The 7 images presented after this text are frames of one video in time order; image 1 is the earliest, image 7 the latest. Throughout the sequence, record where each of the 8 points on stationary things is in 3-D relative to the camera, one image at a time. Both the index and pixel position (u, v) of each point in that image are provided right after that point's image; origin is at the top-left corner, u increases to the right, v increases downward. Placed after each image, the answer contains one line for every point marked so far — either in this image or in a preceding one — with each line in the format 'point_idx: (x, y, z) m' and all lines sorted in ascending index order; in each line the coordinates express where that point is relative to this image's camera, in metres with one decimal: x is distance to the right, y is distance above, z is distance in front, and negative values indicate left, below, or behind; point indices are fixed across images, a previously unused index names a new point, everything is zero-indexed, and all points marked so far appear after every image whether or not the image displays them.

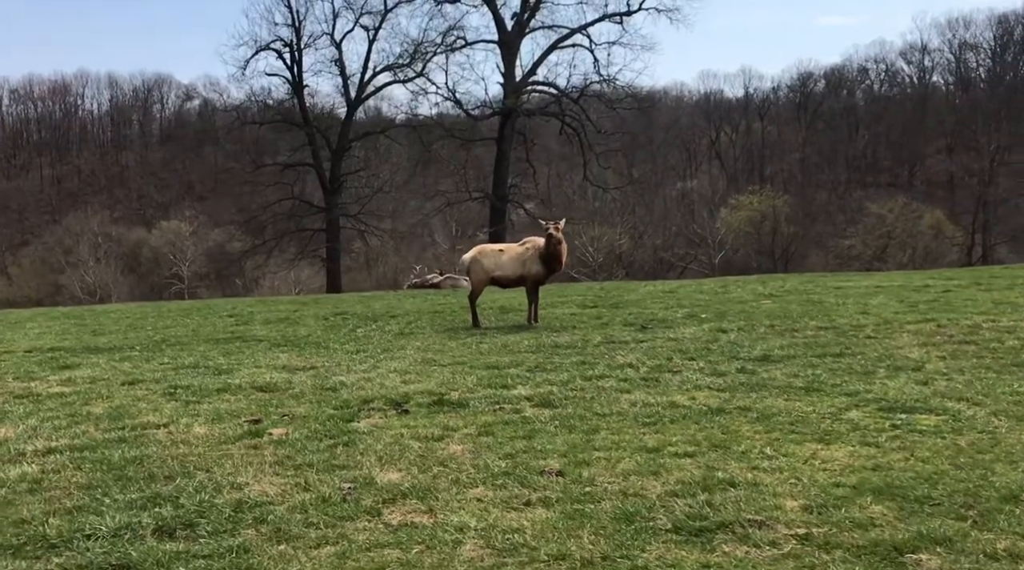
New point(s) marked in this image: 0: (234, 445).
0: (-2.1, -1.2, +9.4) m
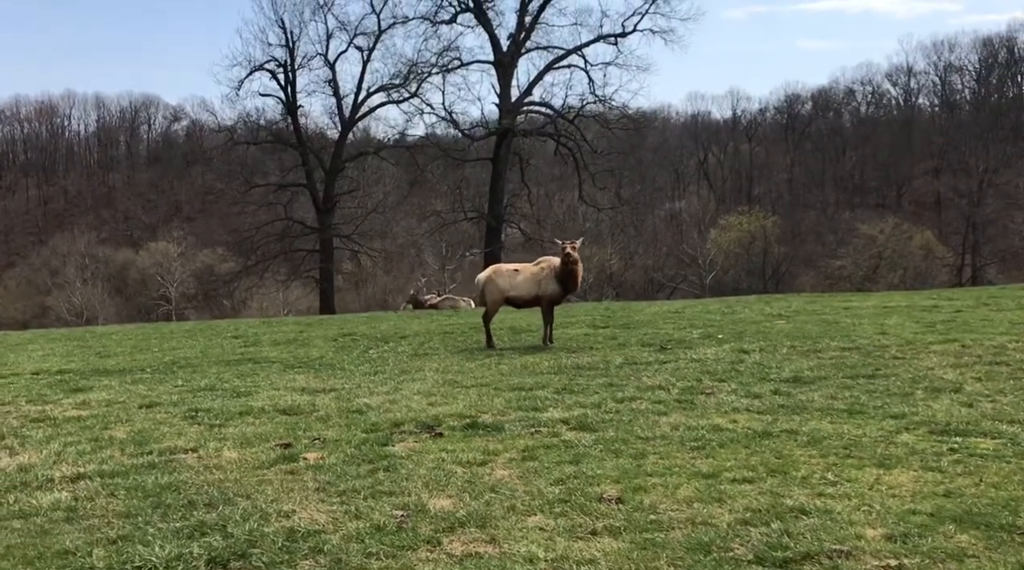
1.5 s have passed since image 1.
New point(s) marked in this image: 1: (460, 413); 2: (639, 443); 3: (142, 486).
0: (-1.8, -1.4, +9.1) m
1: (-0.5, -1.2, +11.6) m
2: (+1.0, -1.2, +9.4) m
3: (-2.6, -1.4, +8.6) m
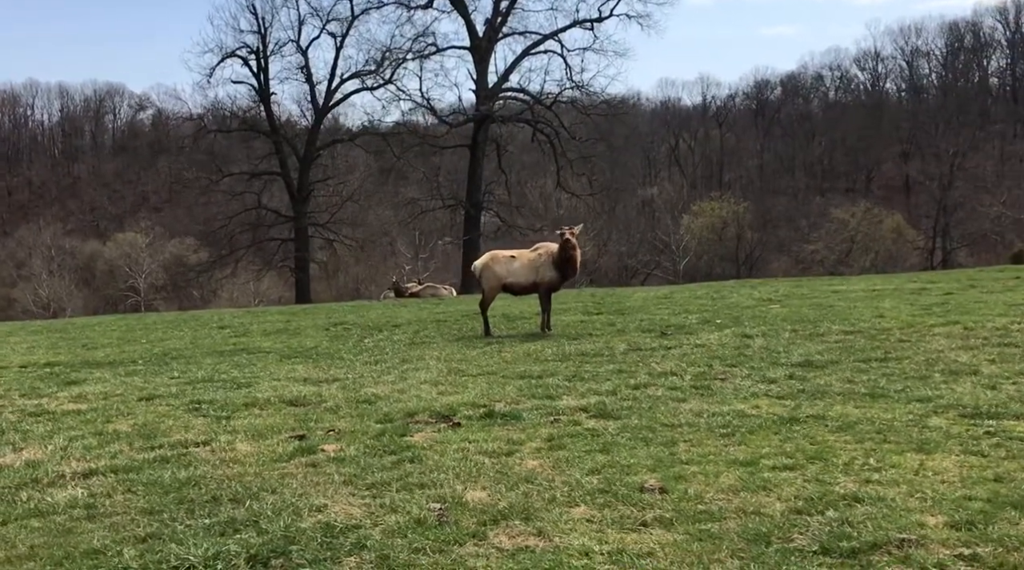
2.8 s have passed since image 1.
0: (-1.6, -1.3, +8.8) m
1: (-0.4, -1.1, +11.4) m
2: (+1.2, -1.1, +9.2) m
3: (-2.4, -1.3, +8.3) m
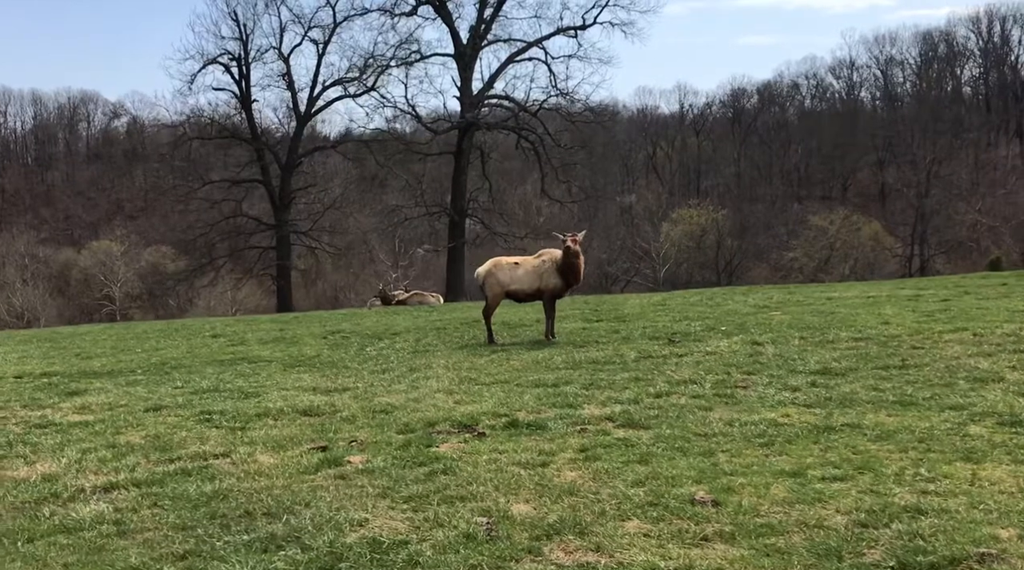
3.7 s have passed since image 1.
0: (-1.4, -1.3, +8.6) m
1: (-0.2, -1.1, +11.1) m
2: (+1.4, -1.1, +9.0) m
3: (-2.1, -1.4, +8.1) m
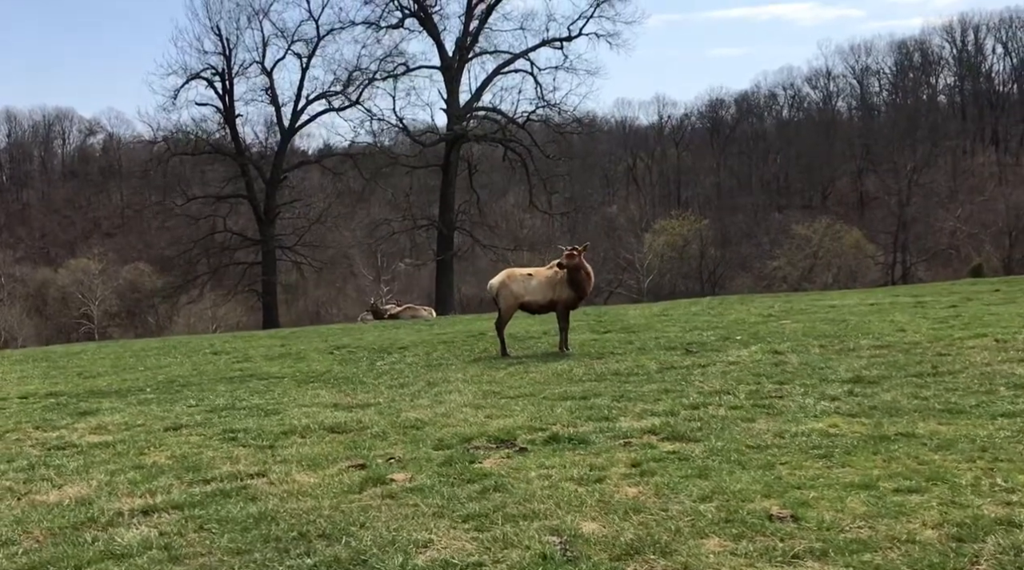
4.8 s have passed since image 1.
0: (-1.0, -1.4, +8.3) m
1: (+0.1, -1.2, +10.8) m
2: (+1.7, -1.2, +8.8) m
3: (-1.8, -1.5, +7.7) m
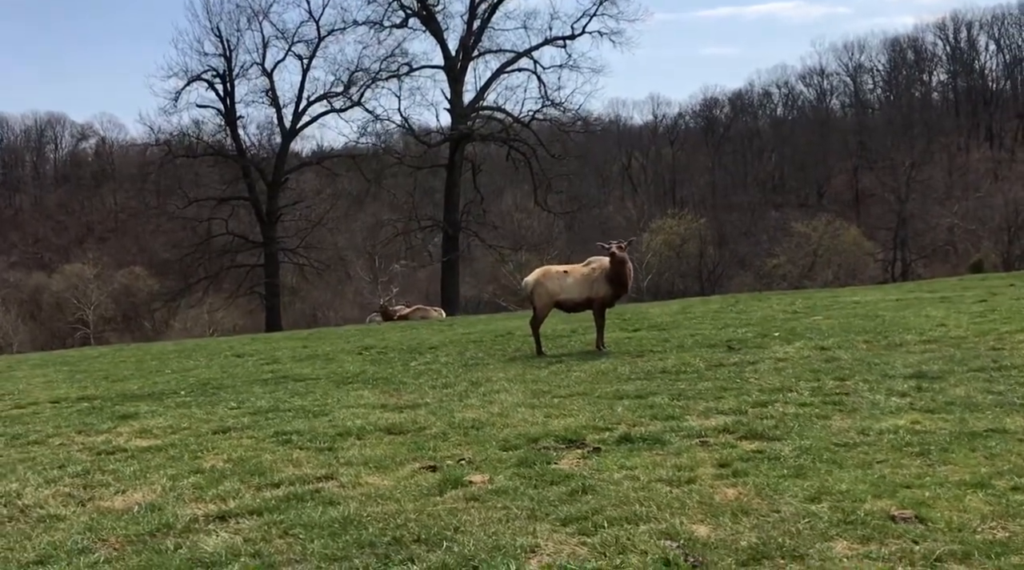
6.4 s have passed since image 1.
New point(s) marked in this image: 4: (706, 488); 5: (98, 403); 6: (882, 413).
0: (-0.4, -1.4, +8.0) m
1: (+0.7, -1.2, +10.5) m
2: (+2.3, -1.1, +8.5) m
3: (-1.2, -1.4, +7.4) m
4: (+1.2, -1.3, +7.6) m
5: (-5.0, -1.4, +15.0) m
6: (+3.0, -1.0, +10.0) m
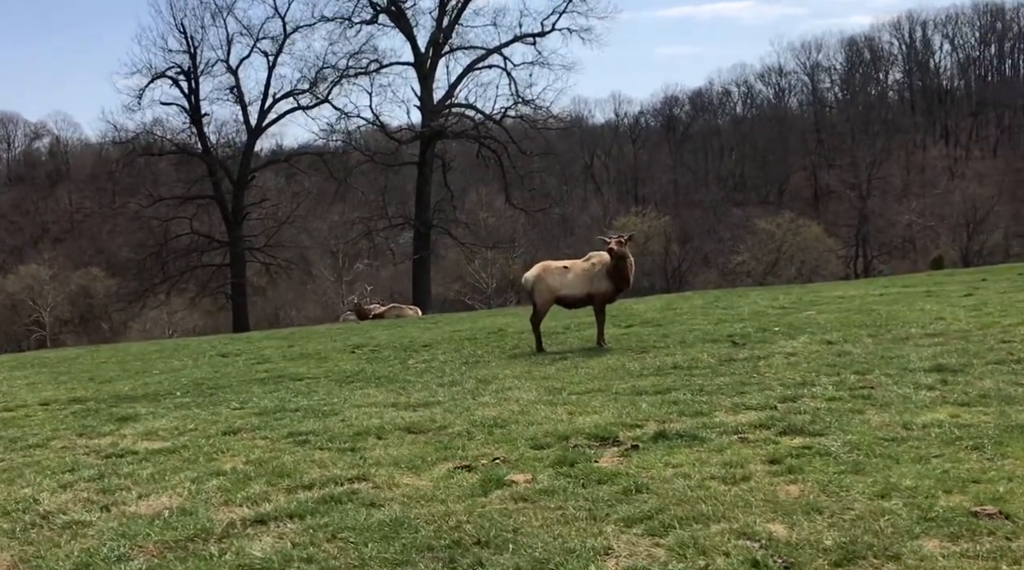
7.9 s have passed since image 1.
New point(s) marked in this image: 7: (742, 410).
0: (-0.1, -1.3, +7.7) m
1: (+0.9, -1.1, +10.3) m
2: (+2.6, -1.1, +8.3) m
3: (-0.9, -1.4, +7.1) m
4: (+1.5, -1.2, +7.4) m
5: (-5.0, -1.4, +14.6) m
6: (+3.2, -1.0, +9.9) m
7: (+2.0, -1.1, +10.5) m
